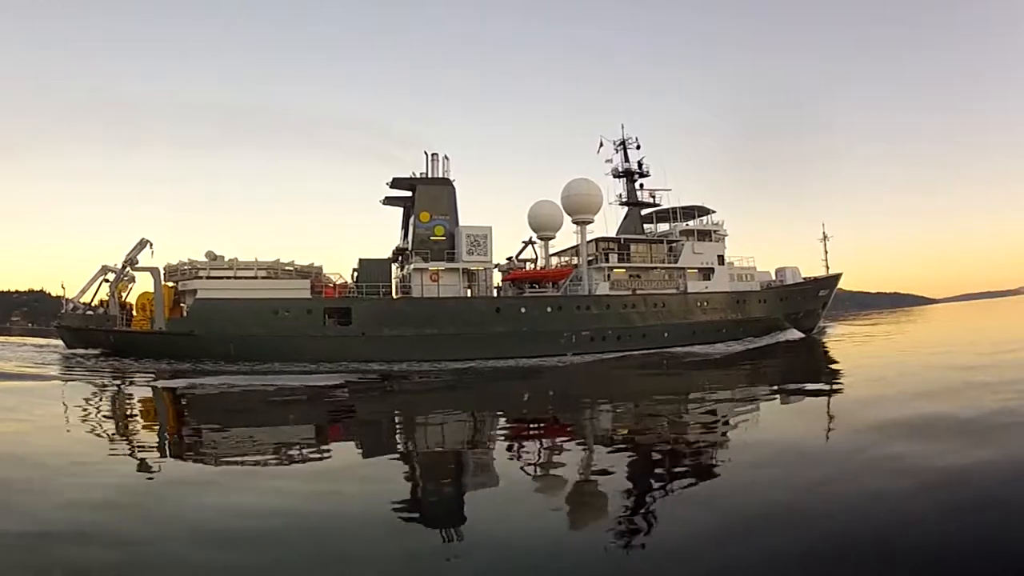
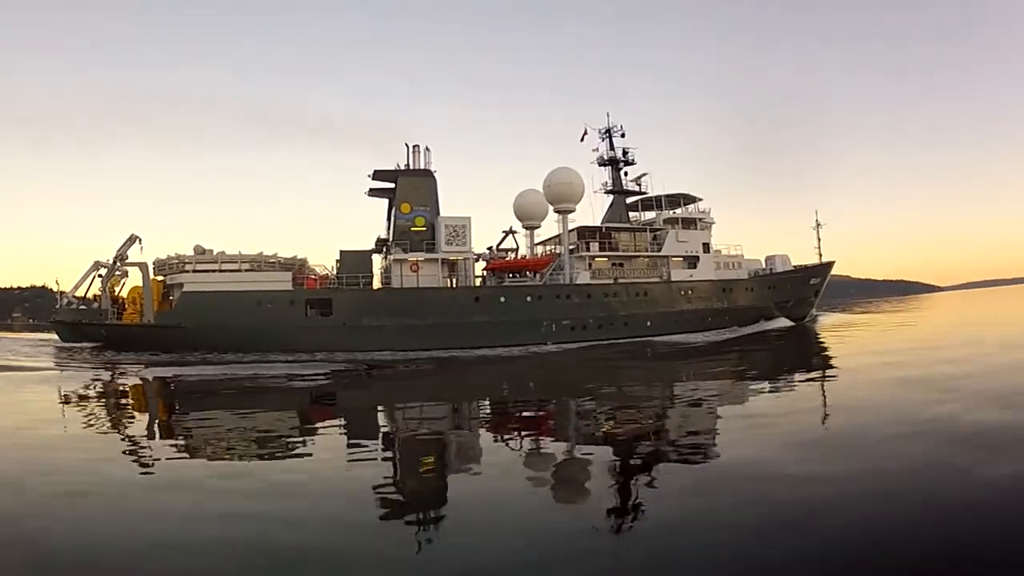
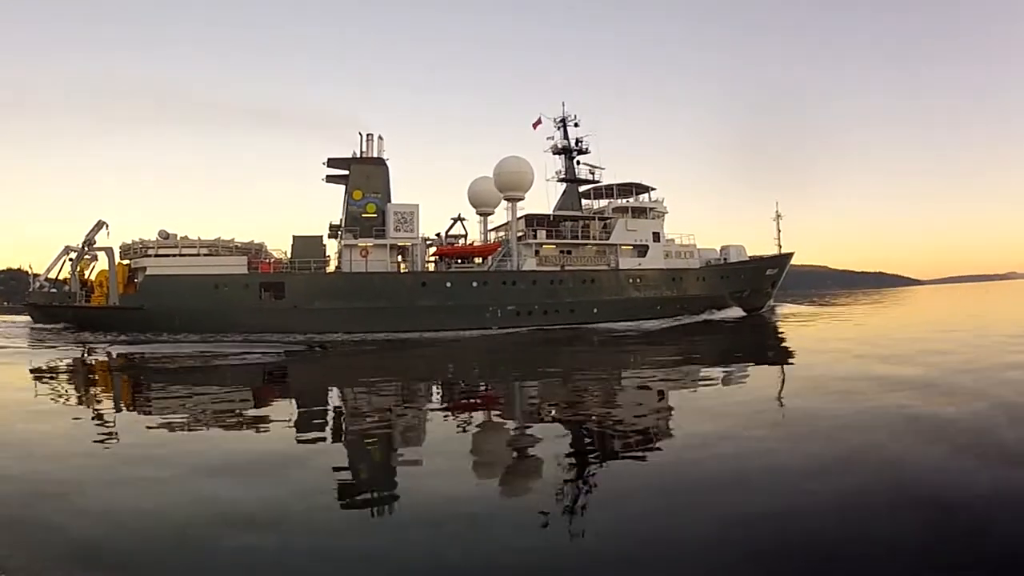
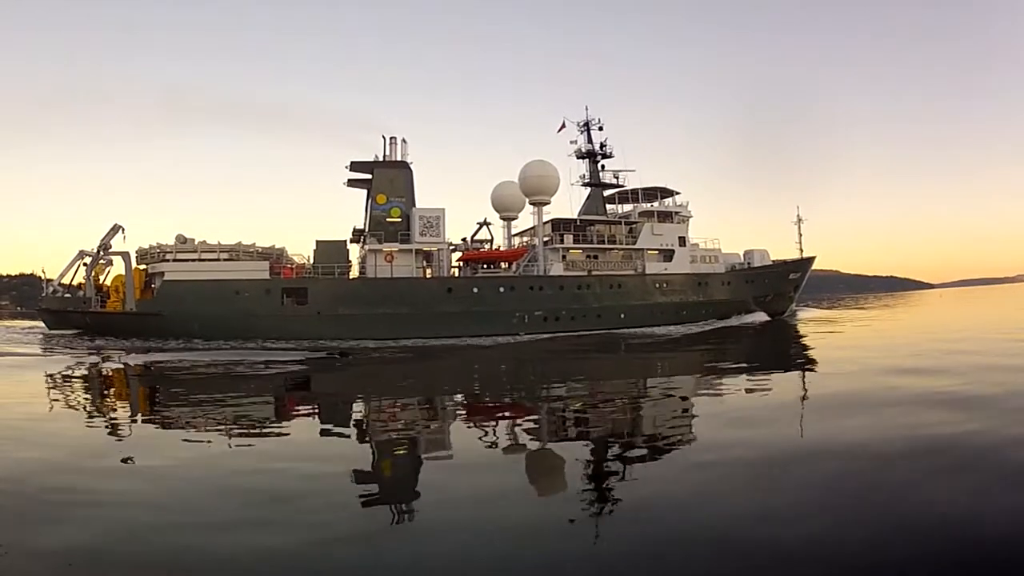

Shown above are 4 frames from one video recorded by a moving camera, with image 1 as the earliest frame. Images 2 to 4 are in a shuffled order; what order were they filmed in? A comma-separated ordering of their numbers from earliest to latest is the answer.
2, 4, 3
